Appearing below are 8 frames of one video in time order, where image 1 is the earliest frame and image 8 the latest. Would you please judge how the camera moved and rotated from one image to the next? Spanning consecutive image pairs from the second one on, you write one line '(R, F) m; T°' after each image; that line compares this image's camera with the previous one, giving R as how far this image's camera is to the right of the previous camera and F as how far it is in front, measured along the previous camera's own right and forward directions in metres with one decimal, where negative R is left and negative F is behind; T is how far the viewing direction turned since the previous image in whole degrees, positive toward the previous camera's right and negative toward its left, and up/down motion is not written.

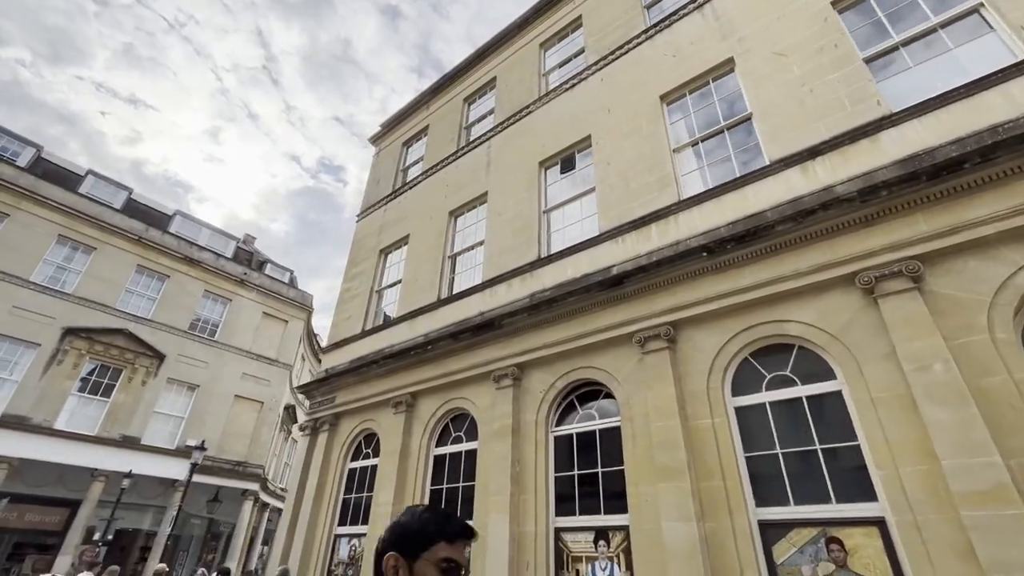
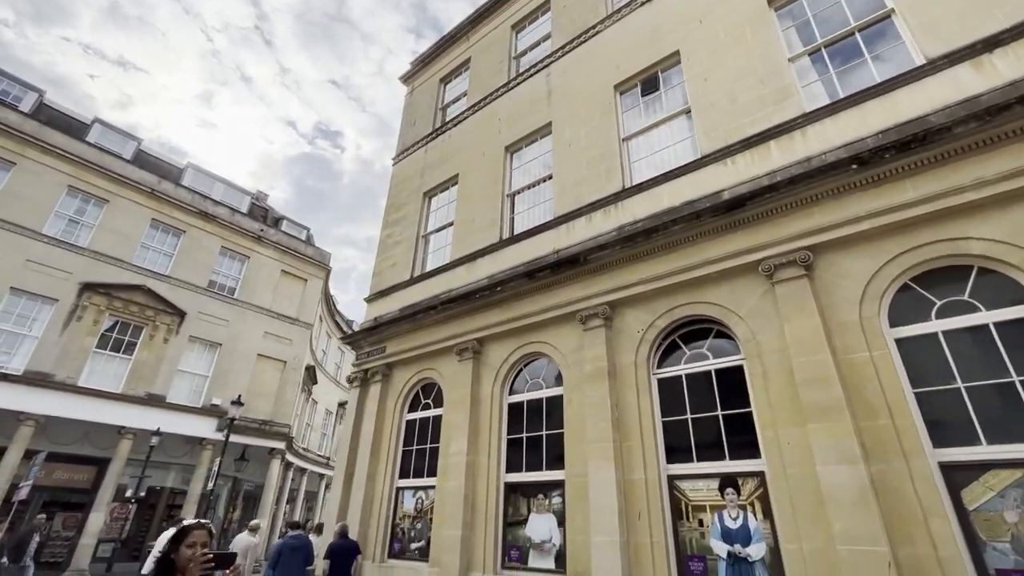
(-1.4, +0.8) m; 0°
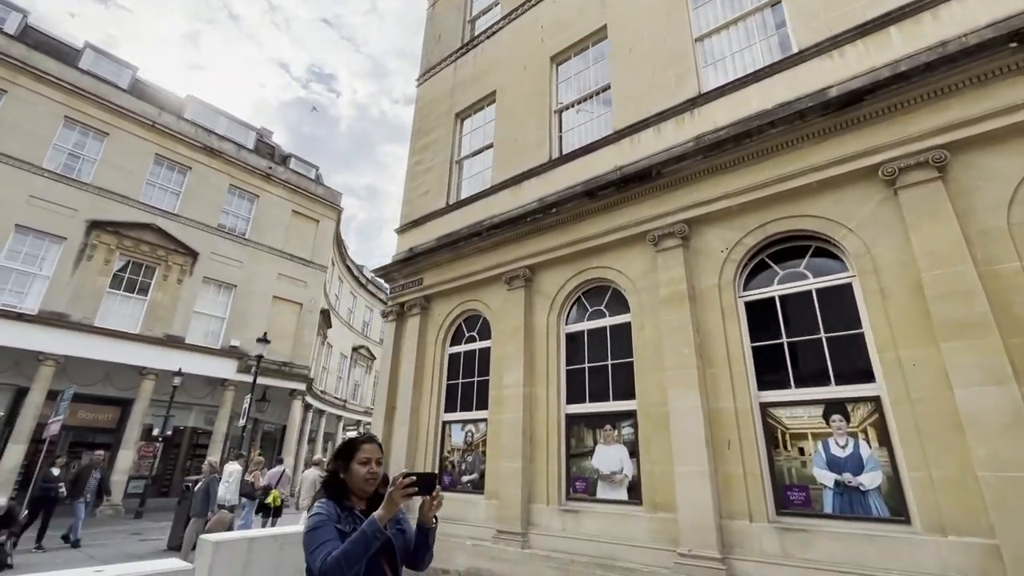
(-0.9, +0.7) m; 0°
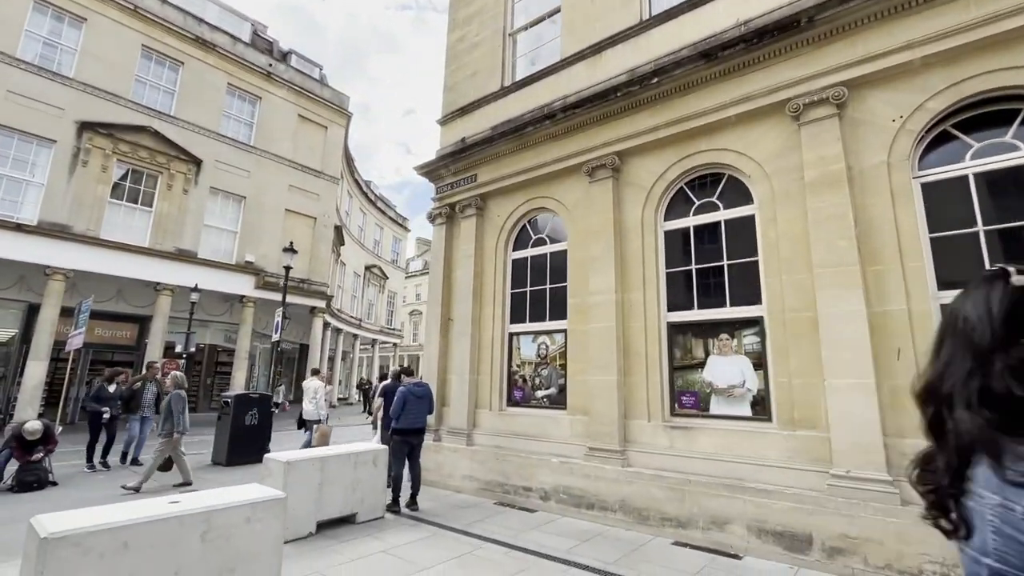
(-1.3, +1.1) m; 0°
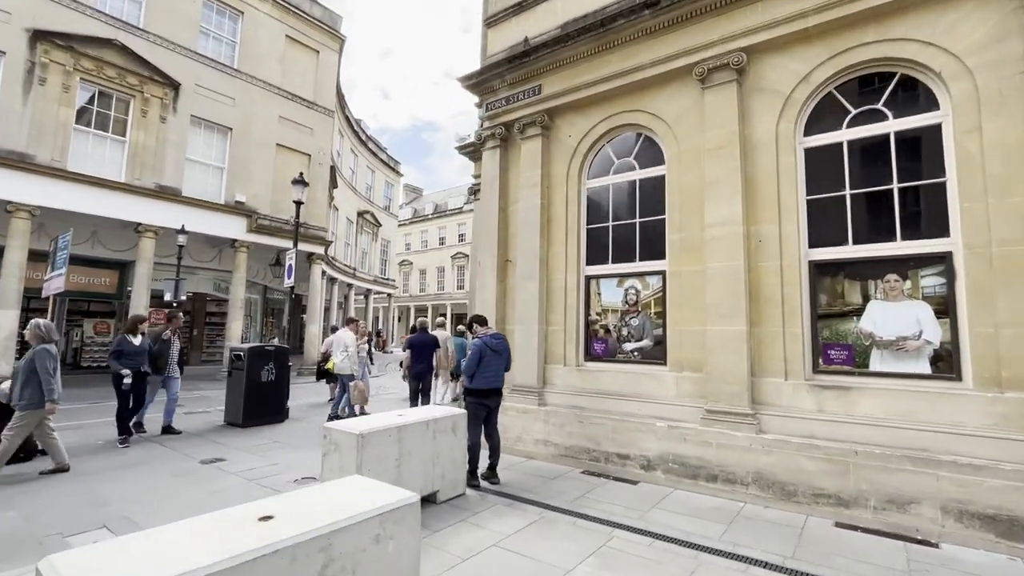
(-1.4, +1.3) m; +2°
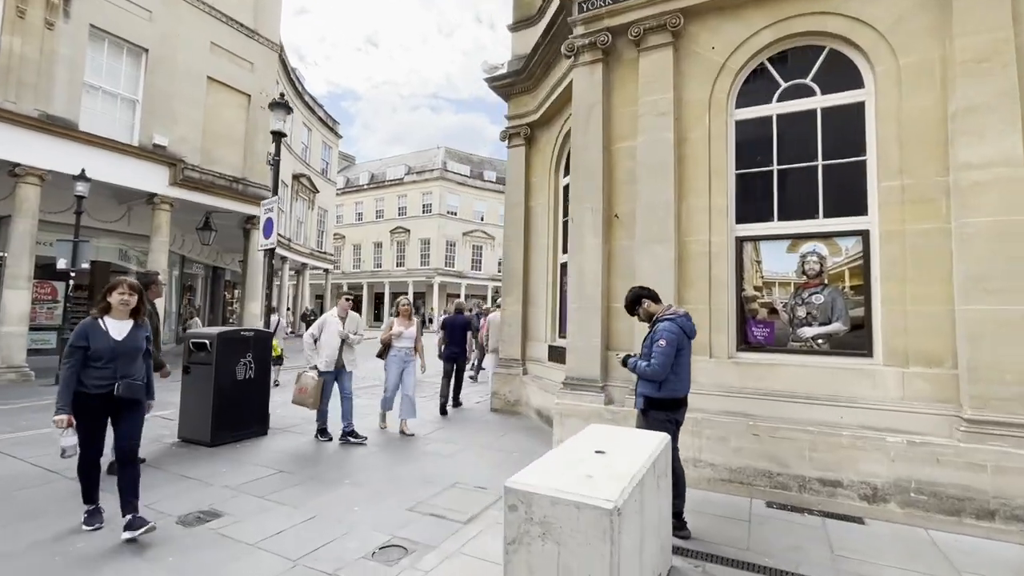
(-2.1, +2.2) m; +9°
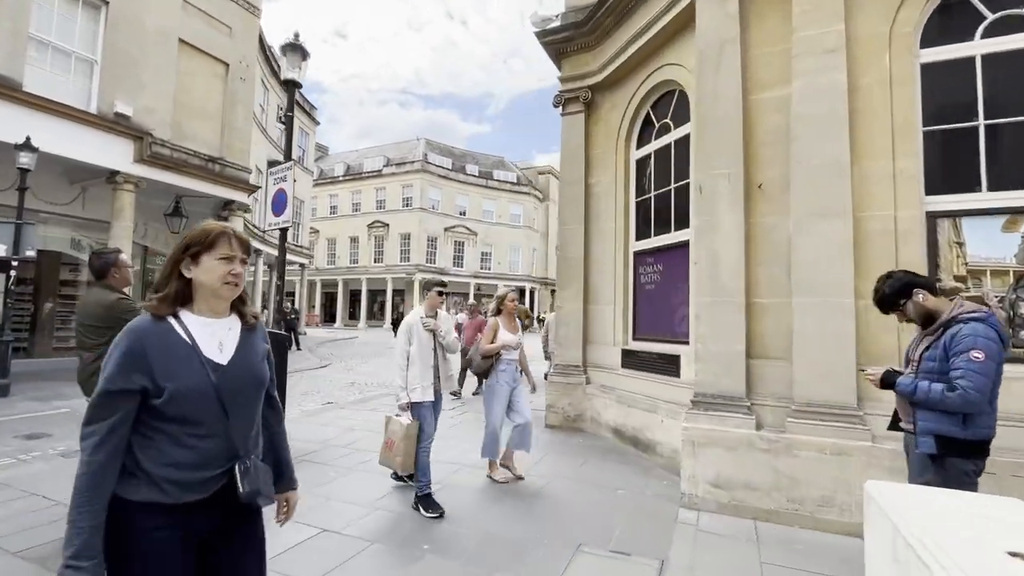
(-1.3, +1.4) m; +4°
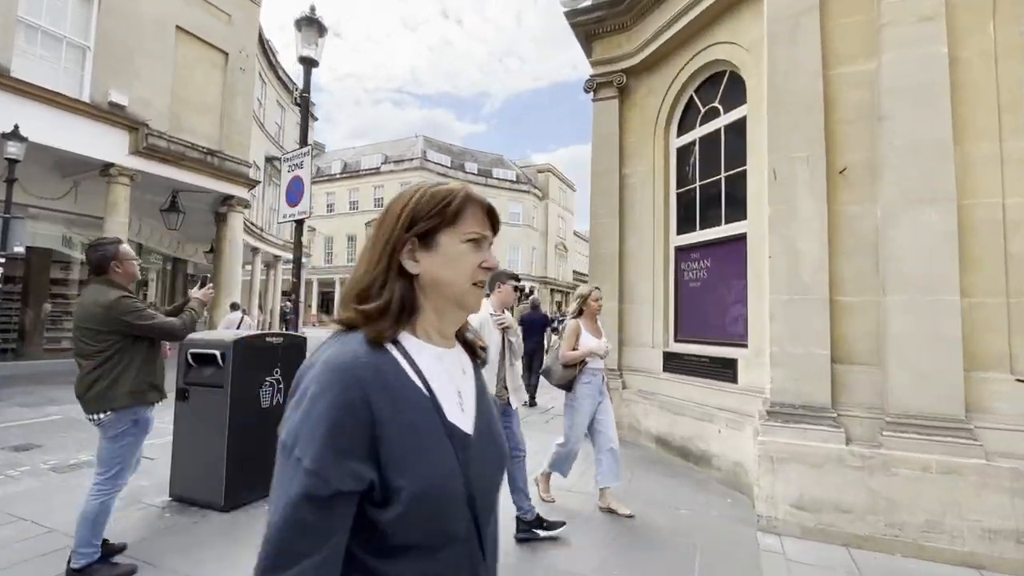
(-0.5, +0.5) m; +1°
